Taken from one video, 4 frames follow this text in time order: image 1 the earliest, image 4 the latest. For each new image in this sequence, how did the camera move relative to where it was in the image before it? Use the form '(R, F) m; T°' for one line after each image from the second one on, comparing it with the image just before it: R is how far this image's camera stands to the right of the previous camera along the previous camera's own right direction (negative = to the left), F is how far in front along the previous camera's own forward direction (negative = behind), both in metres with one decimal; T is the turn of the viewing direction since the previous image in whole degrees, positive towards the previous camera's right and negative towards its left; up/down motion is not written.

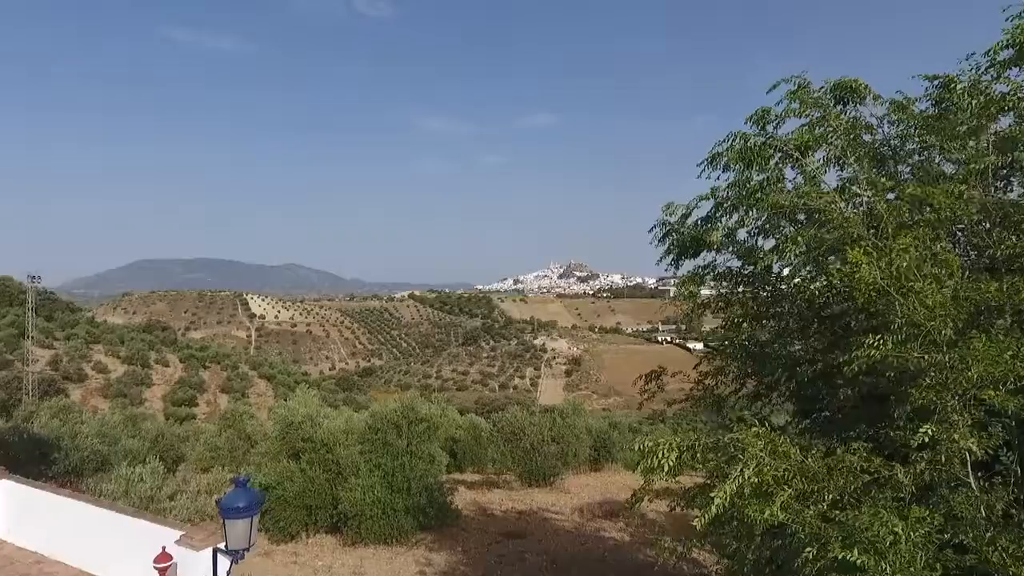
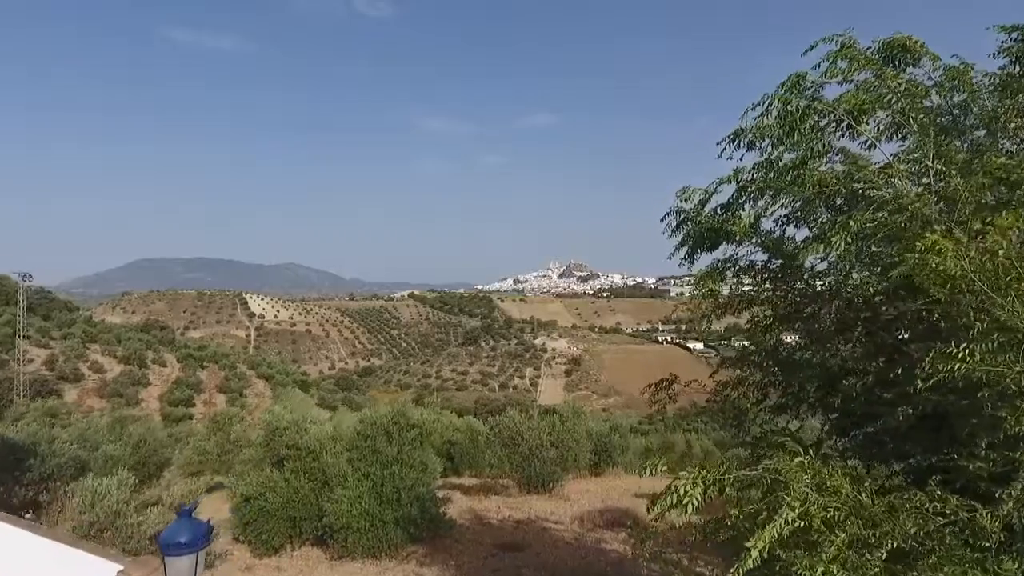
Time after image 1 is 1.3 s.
(+0.1, +0.6) m; 0°
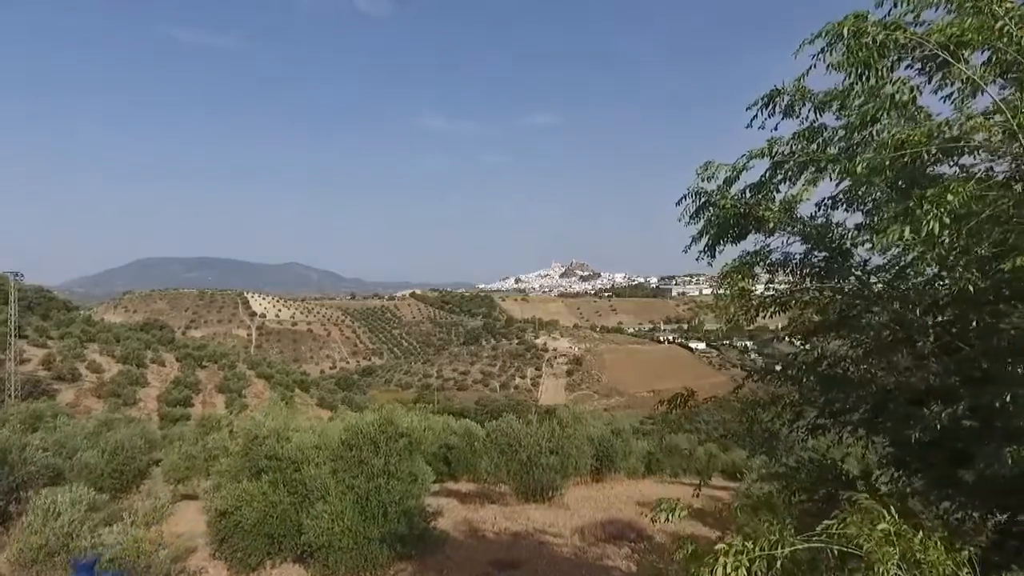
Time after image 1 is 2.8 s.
(+0.1, +0.7) m; 0°
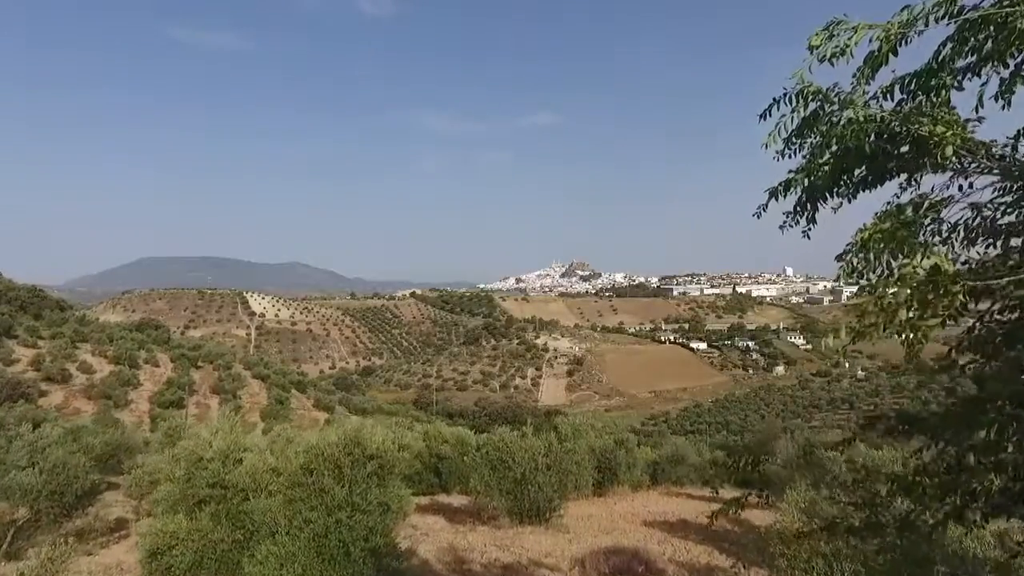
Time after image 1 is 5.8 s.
(+0.2, +1.4) m; 0°
